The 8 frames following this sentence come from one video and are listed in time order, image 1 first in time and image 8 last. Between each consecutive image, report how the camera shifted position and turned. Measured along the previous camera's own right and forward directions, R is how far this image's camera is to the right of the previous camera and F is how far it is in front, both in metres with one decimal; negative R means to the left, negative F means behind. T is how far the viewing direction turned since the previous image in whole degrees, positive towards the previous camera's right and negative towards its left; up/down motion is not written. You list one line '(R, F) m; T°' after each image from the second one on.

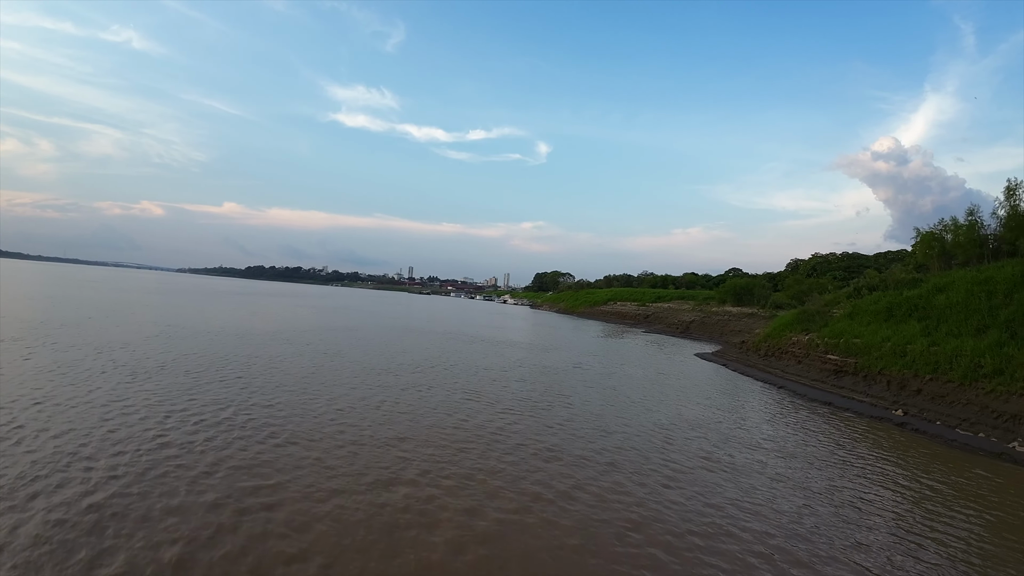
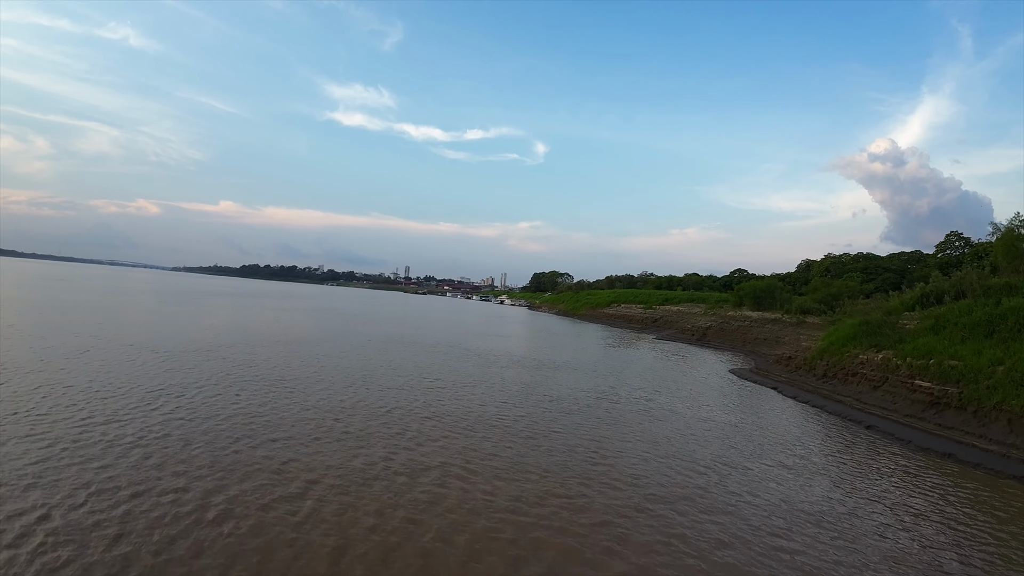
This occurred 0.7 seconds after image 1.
(-0.4, +4.1) m; 0°
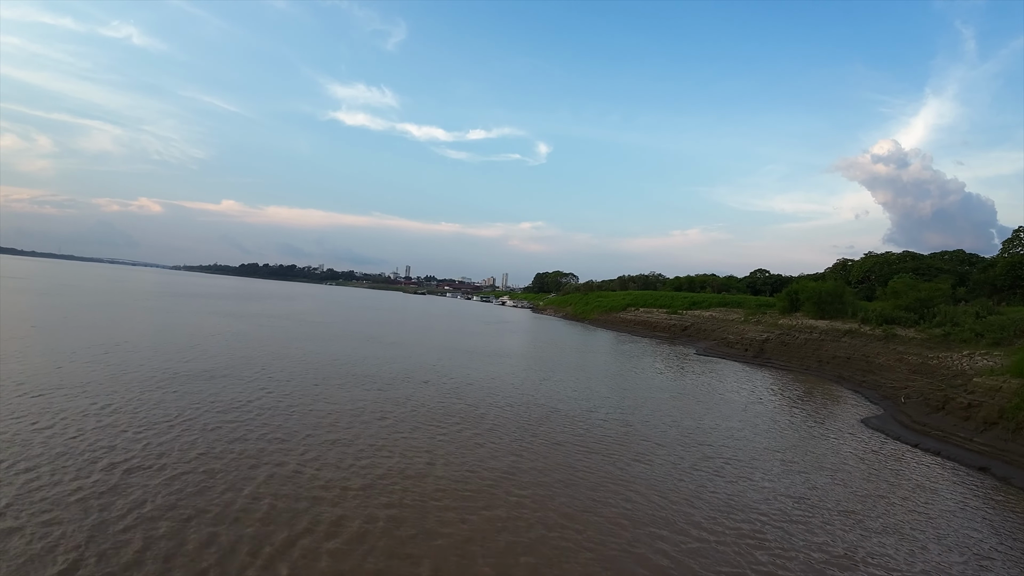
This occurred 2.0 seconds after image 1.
(-0.7, +7.5) m; 0°
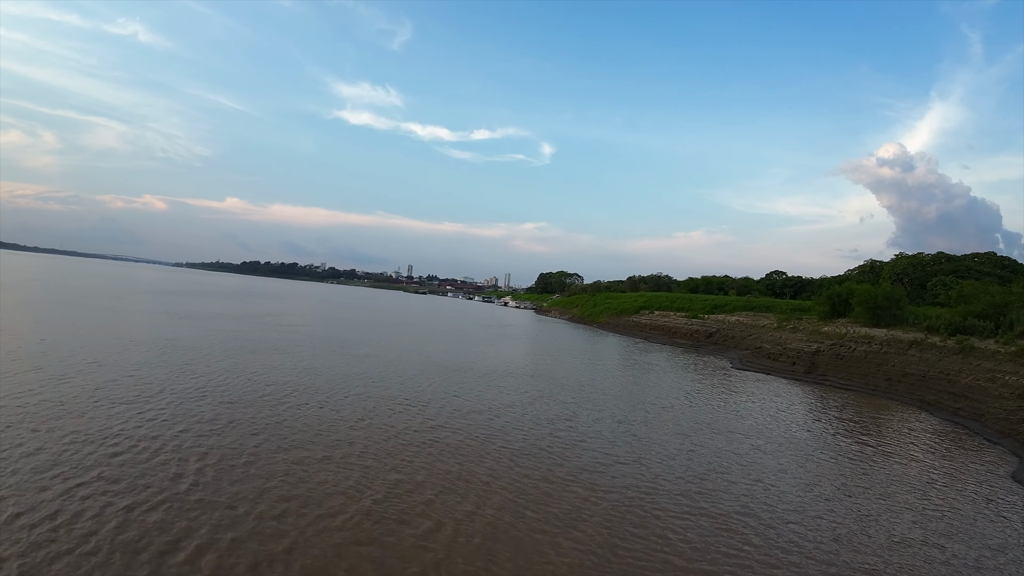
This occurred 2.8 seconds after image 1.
(-0.3, +4.4) m; 0°
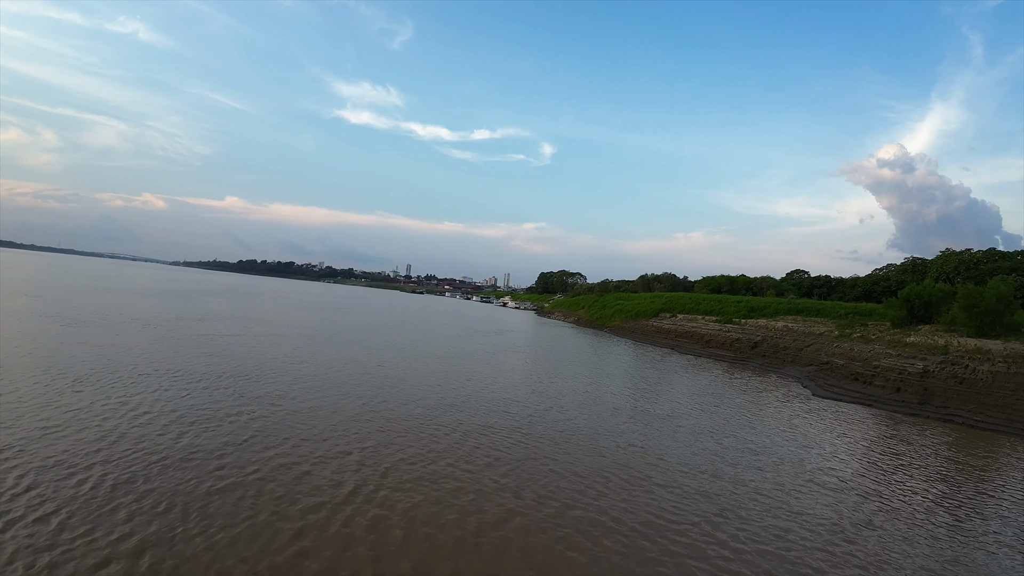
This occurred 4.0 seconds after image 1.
(-0.2, +6.4) m; 0°
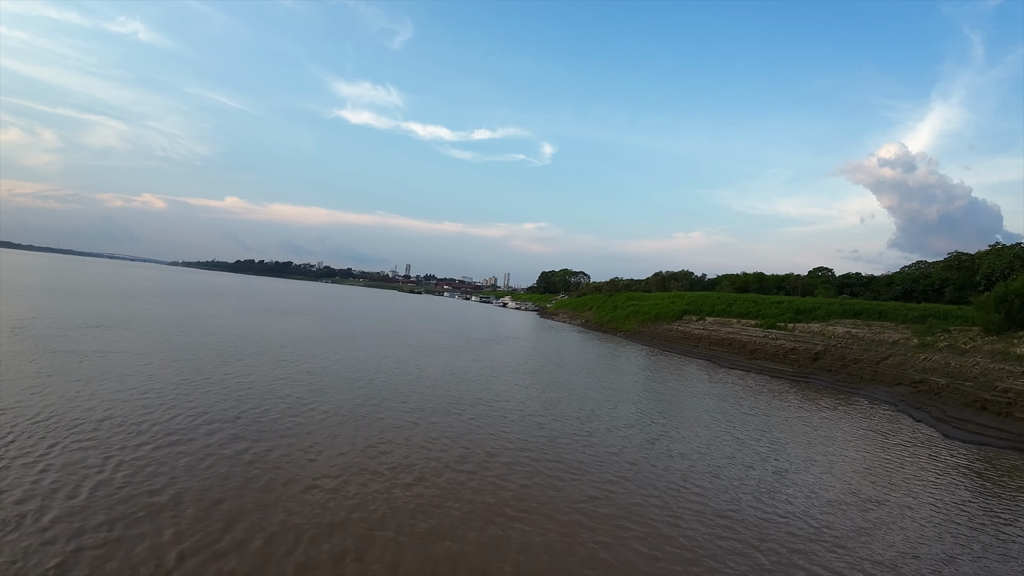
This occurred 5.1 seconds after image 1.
(-0.1, +5.6) m; 0°
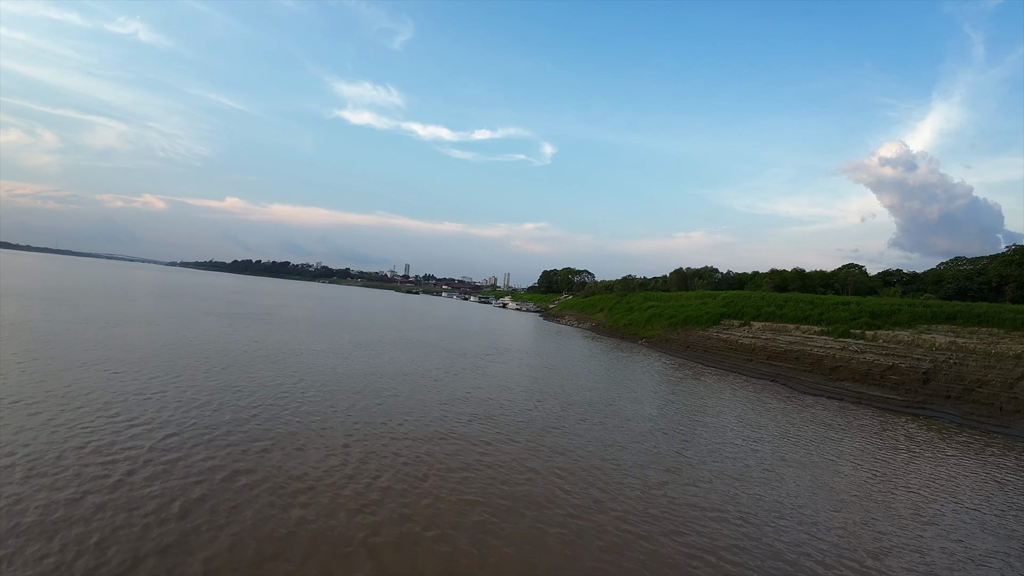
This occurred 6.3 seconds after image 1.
(-0.1, +6.0) m; 0°
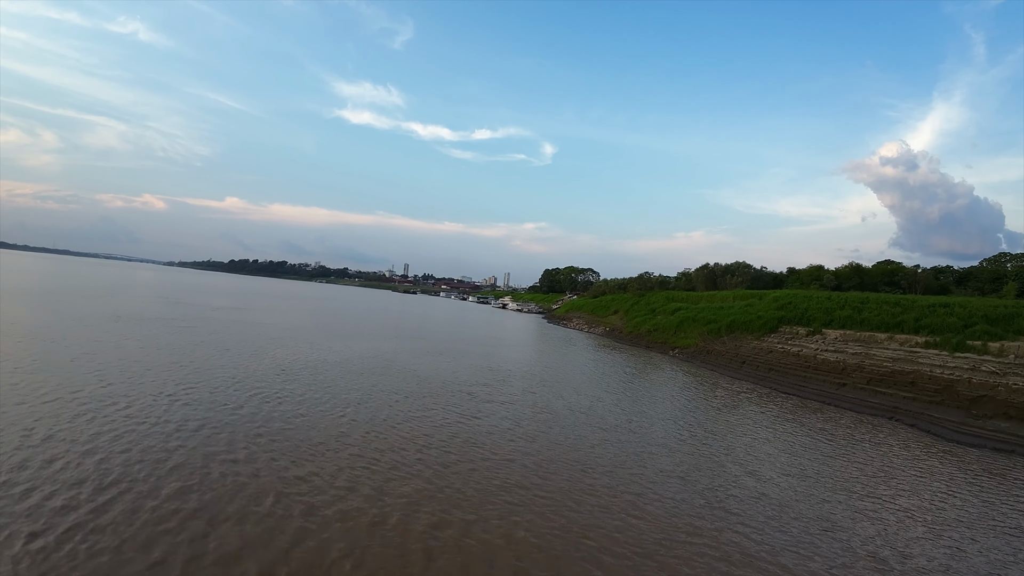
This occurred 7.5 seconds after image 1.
(-0.3, +5.7) m; 0°
